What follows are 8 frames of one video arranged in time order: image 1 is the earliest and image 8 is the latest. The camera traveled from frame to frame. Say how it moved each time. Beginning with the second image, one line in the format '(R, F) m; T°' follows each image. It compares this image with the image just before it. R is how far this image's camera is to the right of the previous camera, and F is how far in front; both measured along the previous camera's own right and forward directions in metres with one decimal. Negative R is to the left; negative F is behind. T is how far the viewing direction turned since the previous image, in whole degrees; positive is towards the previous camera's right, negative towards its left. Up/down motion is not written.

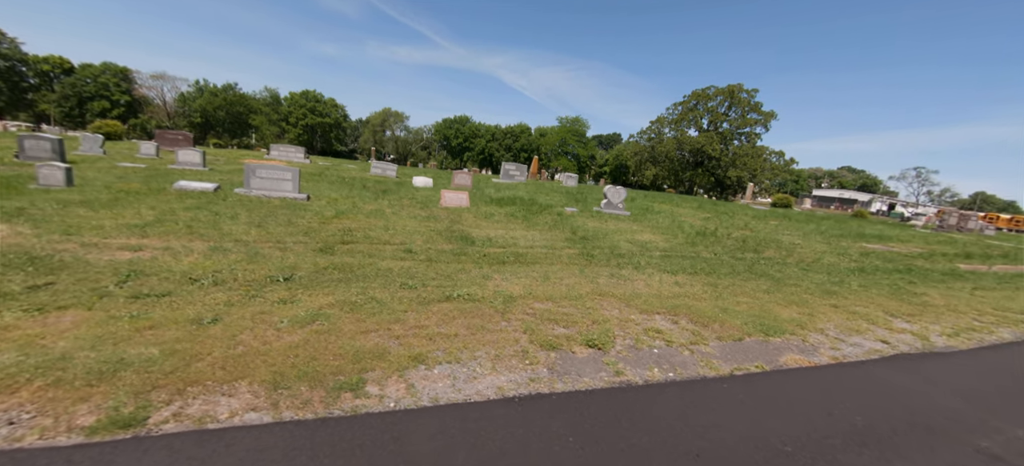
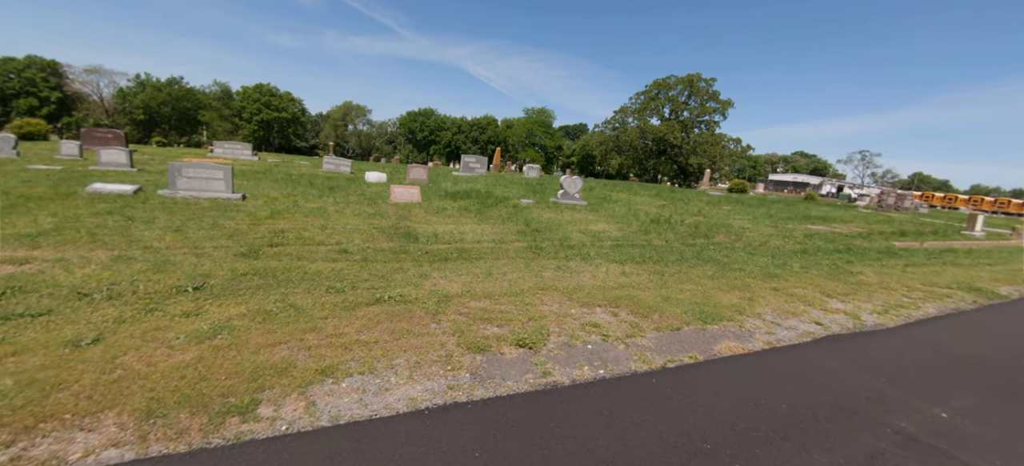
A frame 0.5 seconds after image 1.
(+0.5, +0.2) m; +4°
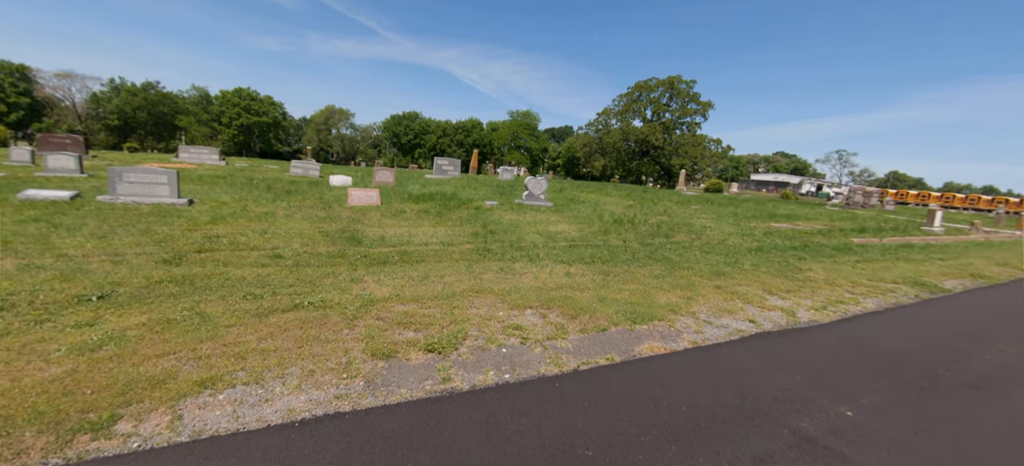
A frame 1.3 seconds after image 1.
(+0.8, +0.1) m; +1°
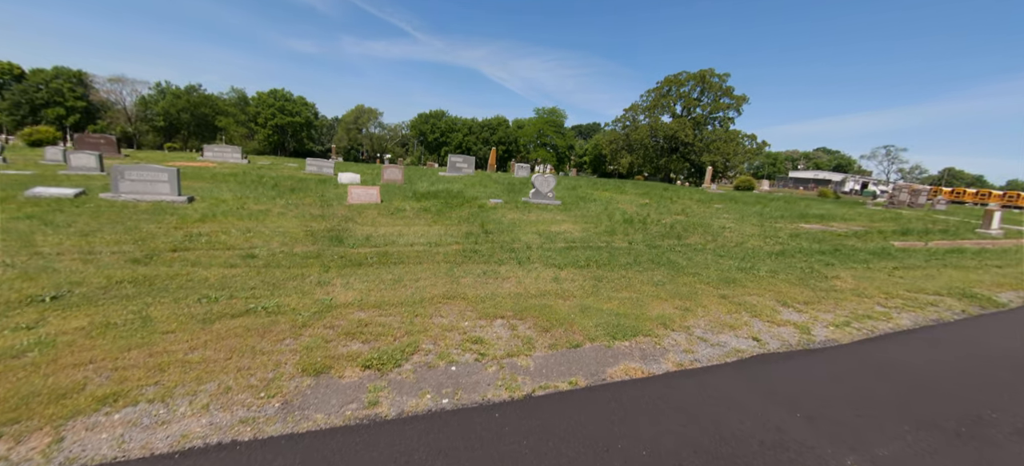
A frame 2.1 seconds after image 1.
(+0.7, +0.5) m; -4°
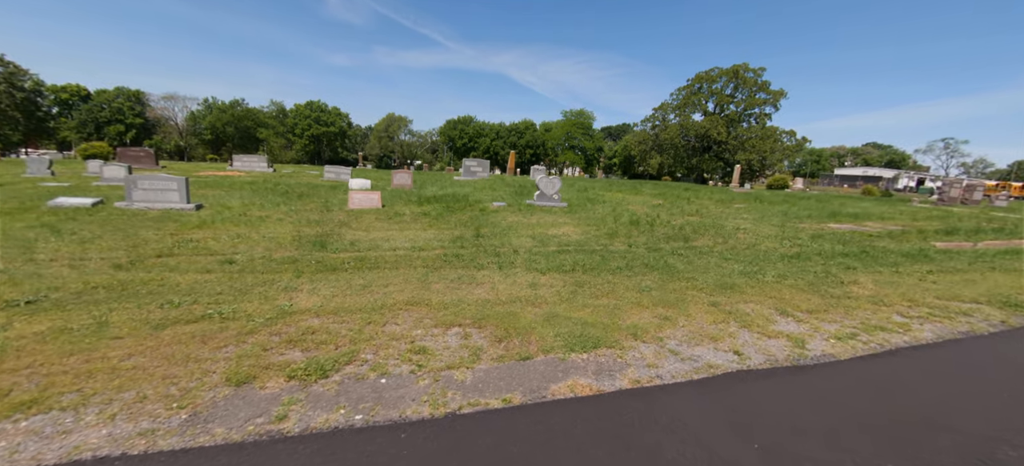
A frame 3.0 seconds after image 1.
(+0.8, +0.3) m; -5°
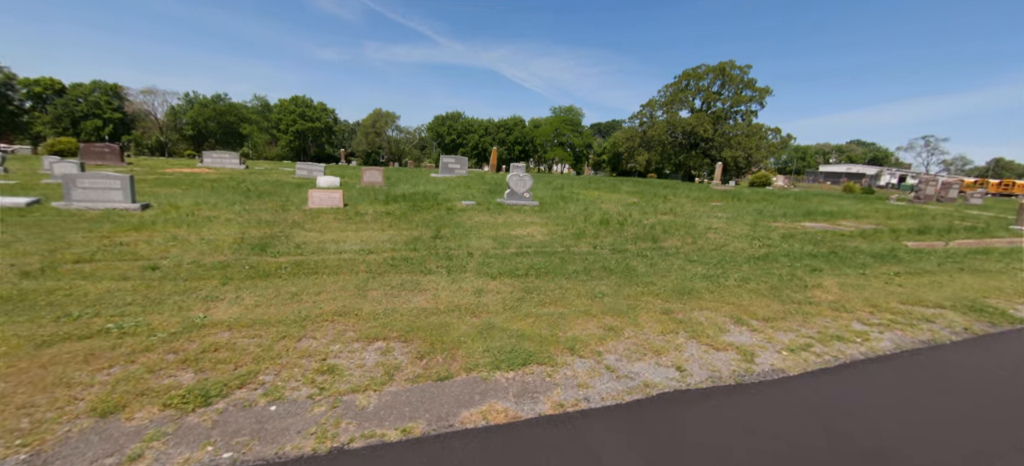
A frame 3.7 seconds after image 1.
(+0.6, +0.3) m; +1°
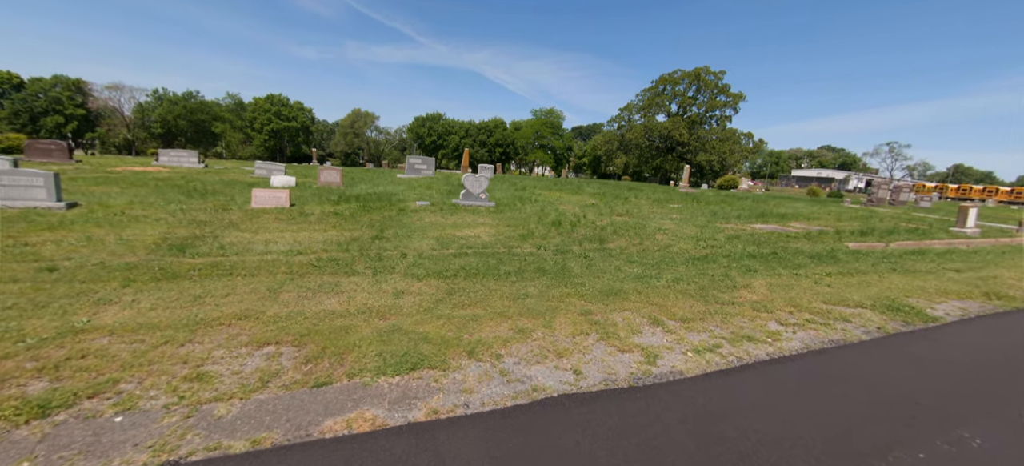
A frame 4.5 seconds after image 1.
(+0.8, +0.1) m; +2°
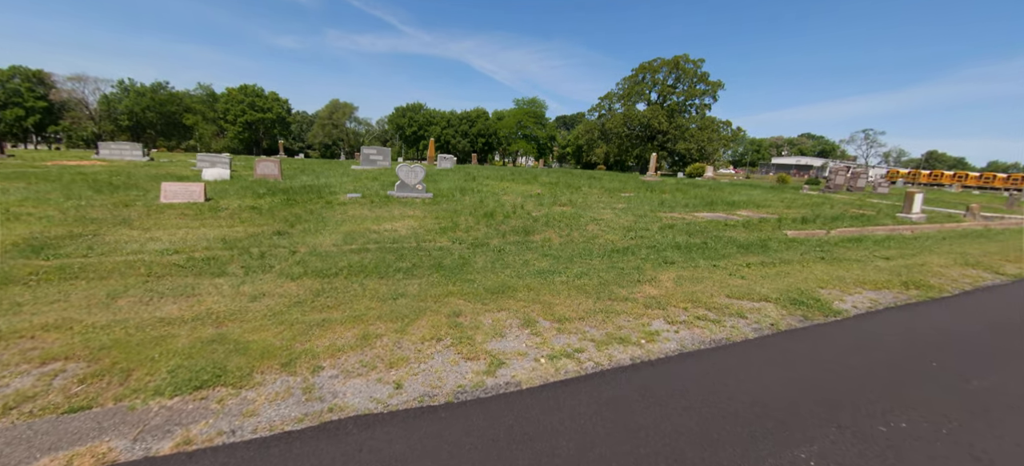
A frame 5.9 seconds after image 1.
(+1.5, +0.4) m; +1°
